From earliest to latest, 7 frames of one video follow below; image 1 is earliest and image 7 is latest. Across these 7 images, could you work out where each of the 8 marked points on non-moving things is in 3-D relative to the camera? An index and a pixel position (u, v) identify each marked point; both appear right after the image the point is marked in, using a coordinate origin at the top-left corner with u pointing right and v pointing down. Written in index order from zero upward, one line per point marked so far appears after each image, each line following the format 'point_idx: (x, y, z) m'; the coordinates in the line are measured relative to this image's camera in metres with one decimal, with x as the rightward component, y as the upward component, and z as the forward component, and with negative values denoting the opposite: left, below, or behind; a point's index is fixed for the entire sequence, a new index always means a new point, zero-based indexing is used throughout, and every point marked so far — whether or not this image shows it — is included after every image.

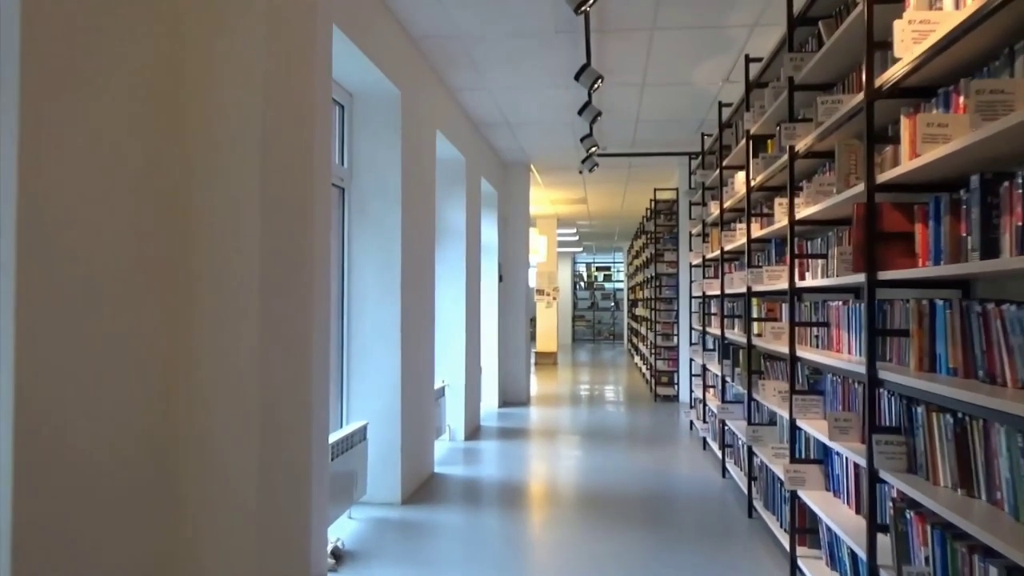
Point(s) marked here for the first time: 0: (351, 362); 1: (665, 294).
0: (-1.0, -0.4, +4.4) m
1: (+2.0, -0.1, +9.3) m
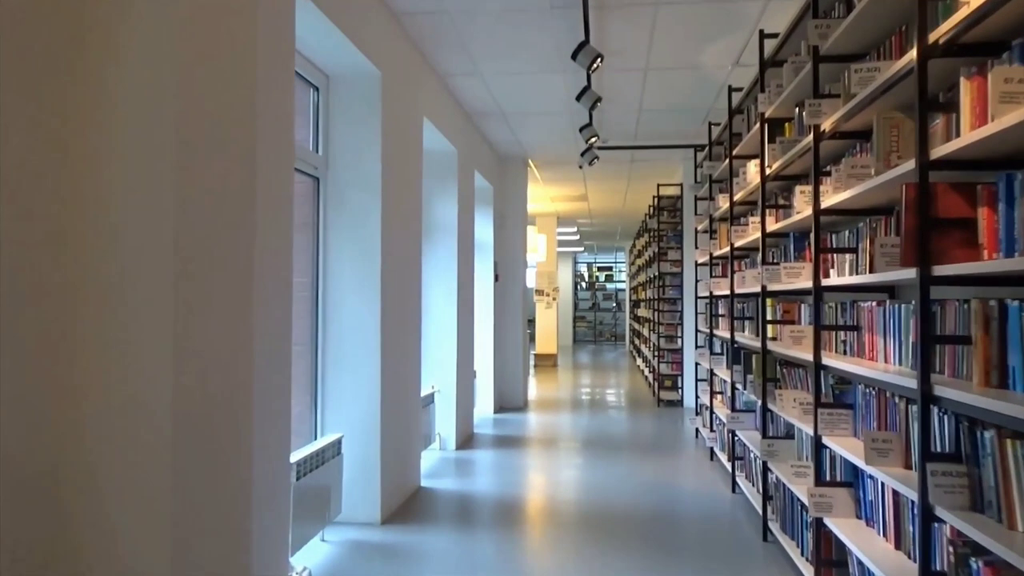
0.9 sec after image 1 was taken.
0: (-1.0, -0.4, +4.0) m
1: (+1.9, -0.1, +8.9) m
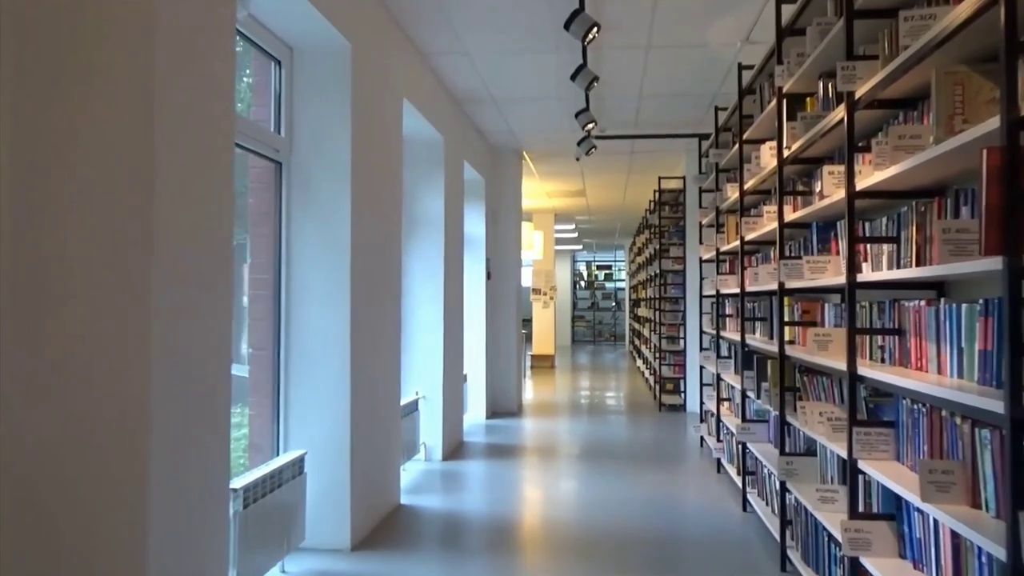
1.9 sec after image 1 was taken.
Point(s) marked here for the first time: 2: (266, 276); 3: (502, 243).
0: (-1.1, -0.4, +3.6) m
1: (+1.9, -0.1, +8.5) m
2: (-1.2, +0.1, +3.6) m
3: (-0.1, +0.5, +8.2) m
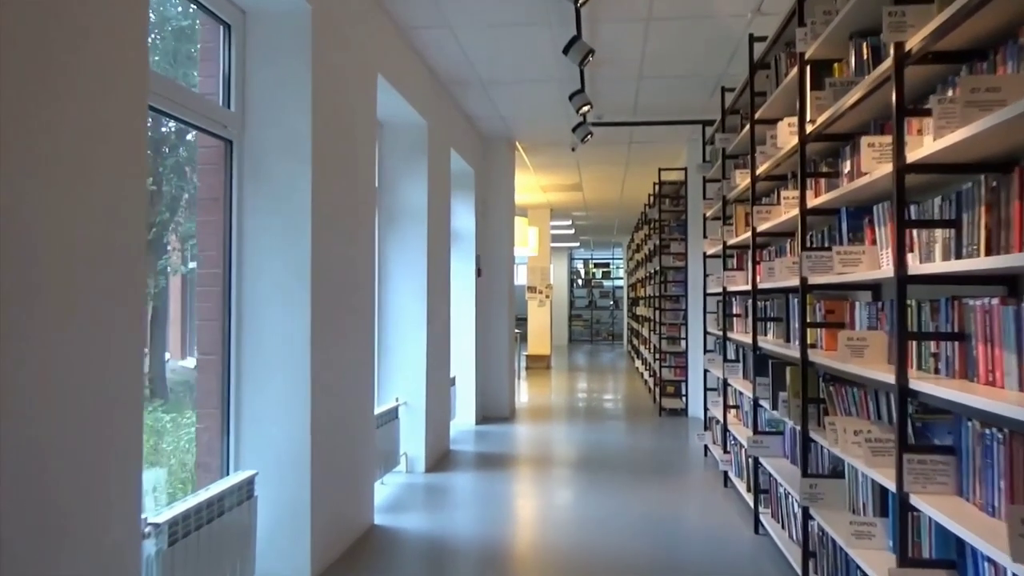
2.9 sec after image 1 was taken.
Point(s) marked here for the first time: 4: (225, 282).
0: (-1.2, -0.4, +3.2) m
1: (+1.8, 0.0, +8.1) m
2: (-1.3, +0.1, +3.1) m
3: (-0.2, +0.5, +7.8) m
4: (-1.2, 0.0, +3.2) m
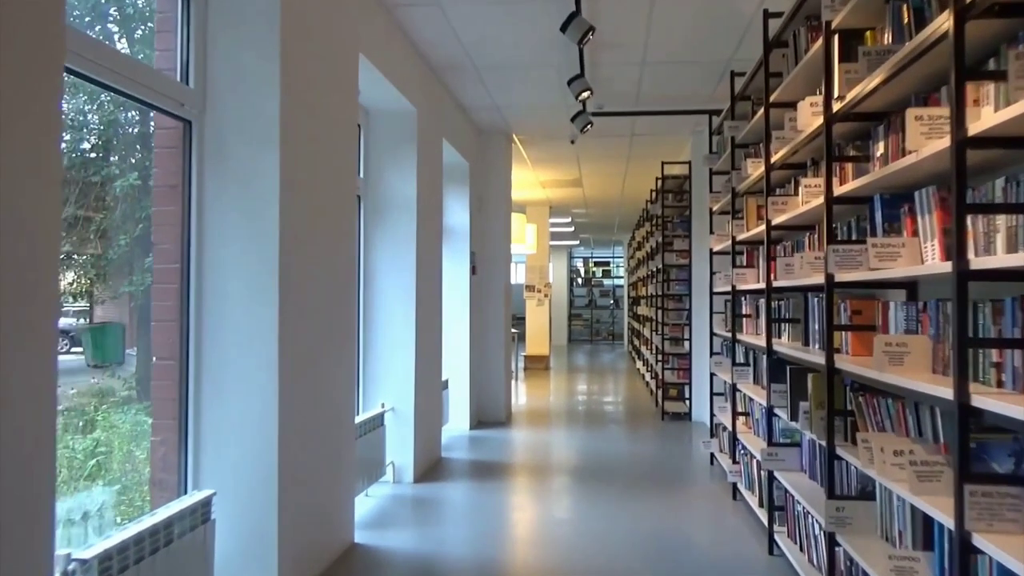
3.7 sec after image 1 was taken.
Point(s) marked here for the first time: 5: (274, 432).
0: (-1.2, -0.4, +2.9) m
1: (+1.7, 0.0, +7.8) m
2: (-1.3, +0.1, +2.8) m
3: (-0.2, +0.5, +7.5) m
4: (-1.3, 0.0, +2.8) m
5: (-0.9, -0.6, +2.8) m
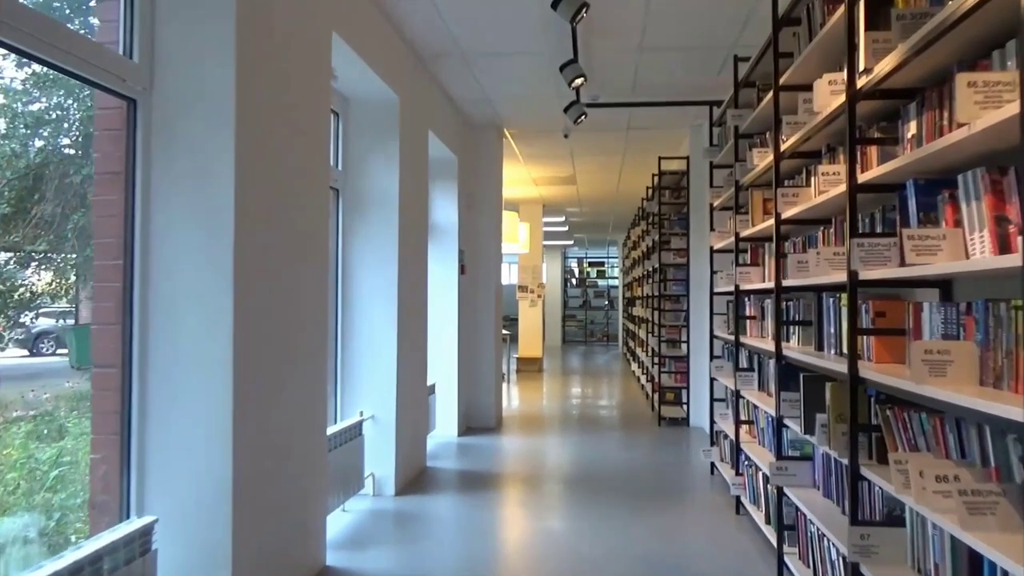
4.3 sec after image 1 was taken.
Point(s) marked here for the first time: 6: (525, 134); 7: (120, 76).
0: (-1.3, -0.4, +2.5) m
1: (+1.6, 0.0, +7.5) m
2: (-1.4, +0.1, +2.5) m
3: (-0.3, +0.5, +7.2) m
4: (-1.3, 0.0, +2.5) m
5: (-1.0, -0.6, +2.5) m
6: (+0.1, +1.5, +7.3) m
7: (-1.3, +0.7, +2.4) m
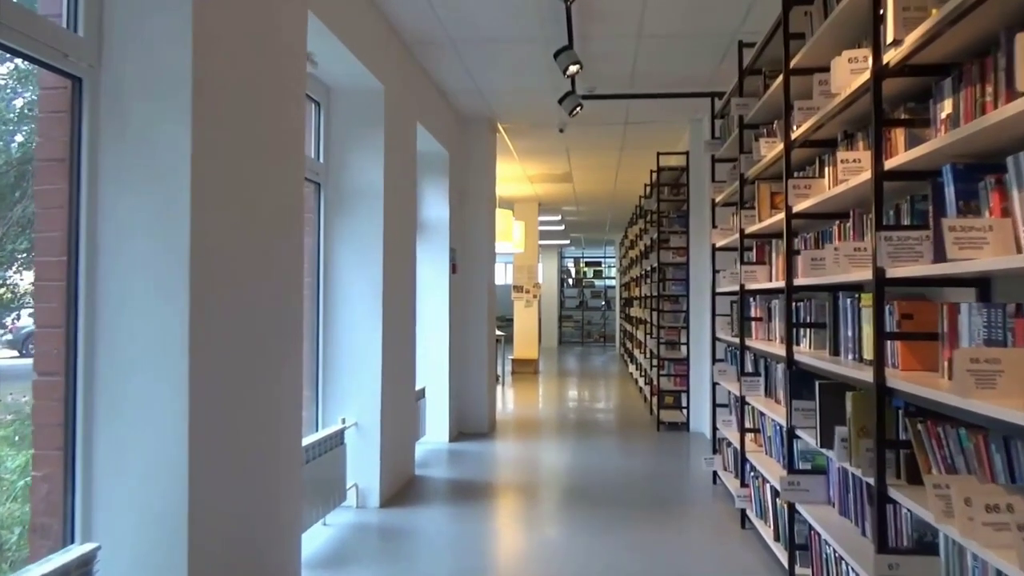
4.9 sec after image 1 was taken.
0: (-1.3, -0.4, +2.3) m
1: (+1.6, 0.0, +7.2) m
2: (-1.4, +0.1, +2.2) m
3: (-0.4, +0.5, +6.9) m
4: (-1.4, 0.0, +2.3) m
5: (-1.0, -0.6, +2.3) m
6: (+0.1, +1.5, +7.0) m
7: (-1.3, +0.7, +2.2) m
